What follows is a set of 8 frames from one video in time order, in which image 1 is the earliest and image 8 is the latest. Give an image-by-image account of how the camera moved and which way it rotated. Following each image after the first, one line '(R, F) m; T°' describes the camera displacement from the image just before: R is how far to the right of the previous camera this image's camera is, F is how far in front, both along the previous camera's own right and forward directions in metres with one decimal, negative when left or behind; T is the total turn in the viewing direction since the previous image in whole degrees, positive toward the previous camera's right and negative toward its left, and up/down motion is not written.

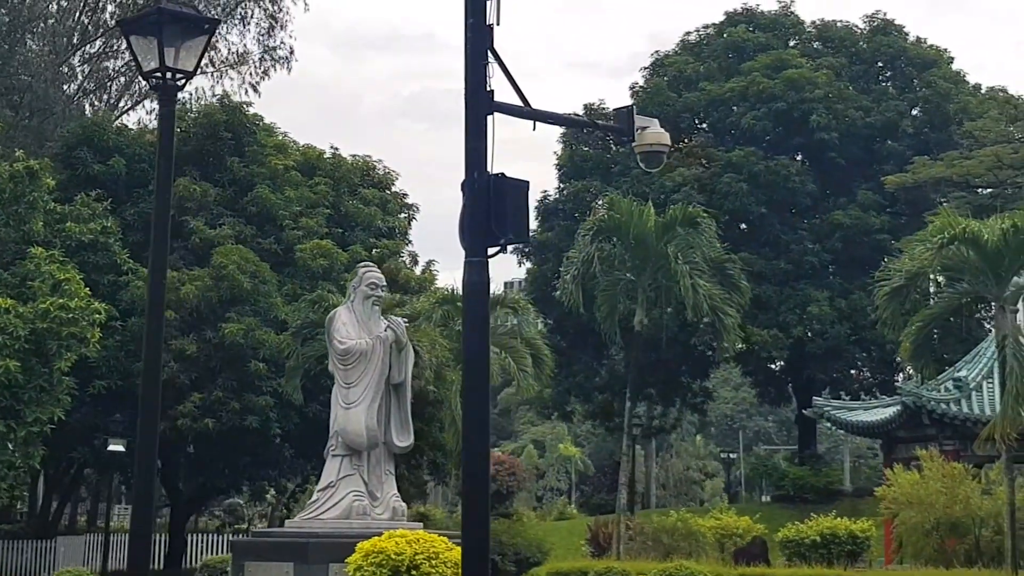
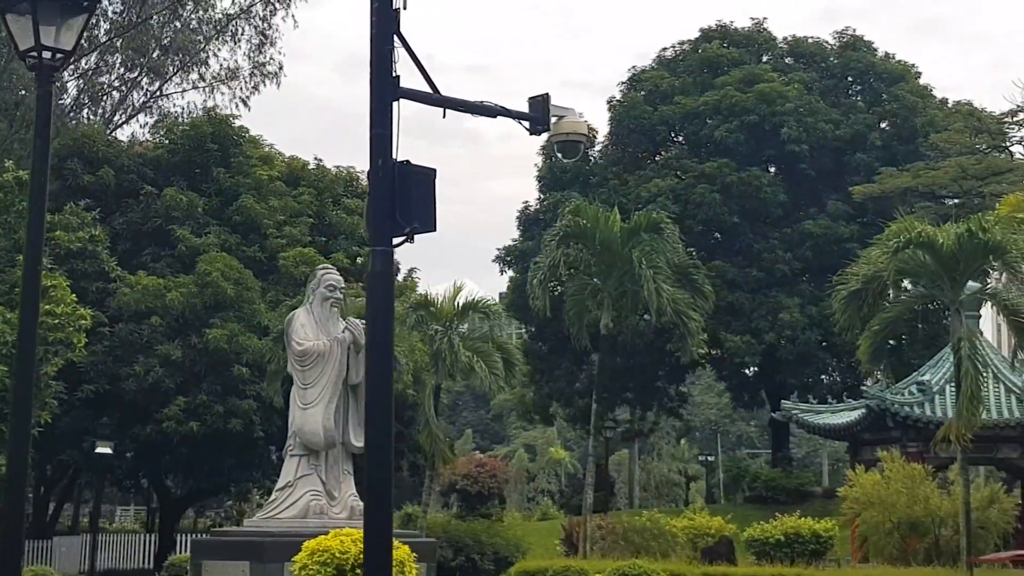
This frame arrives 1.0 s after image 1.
(+0.5, -0.6) m; 0°
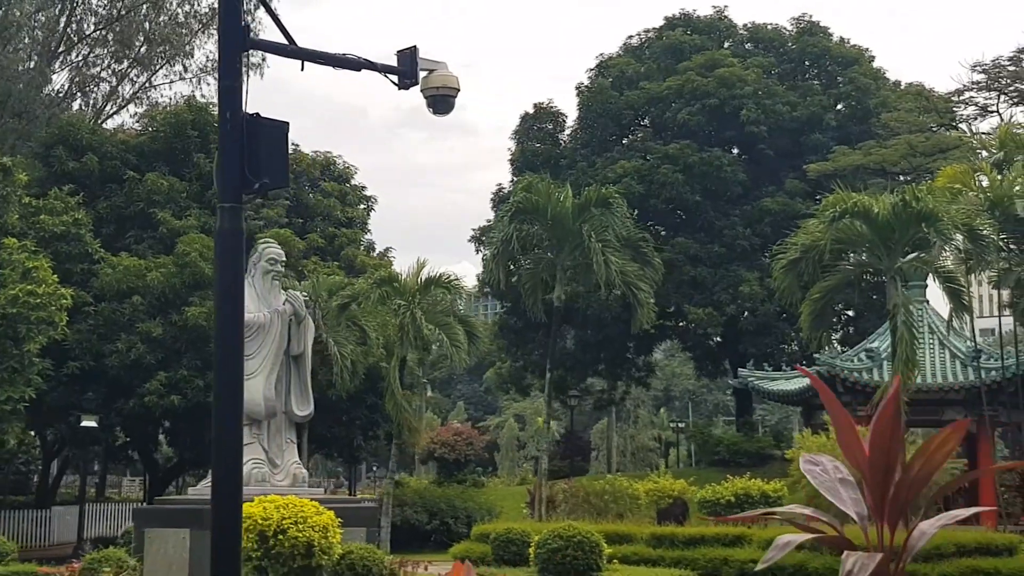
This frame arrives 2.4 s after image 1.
(+0.9, -0.9) m; -1°
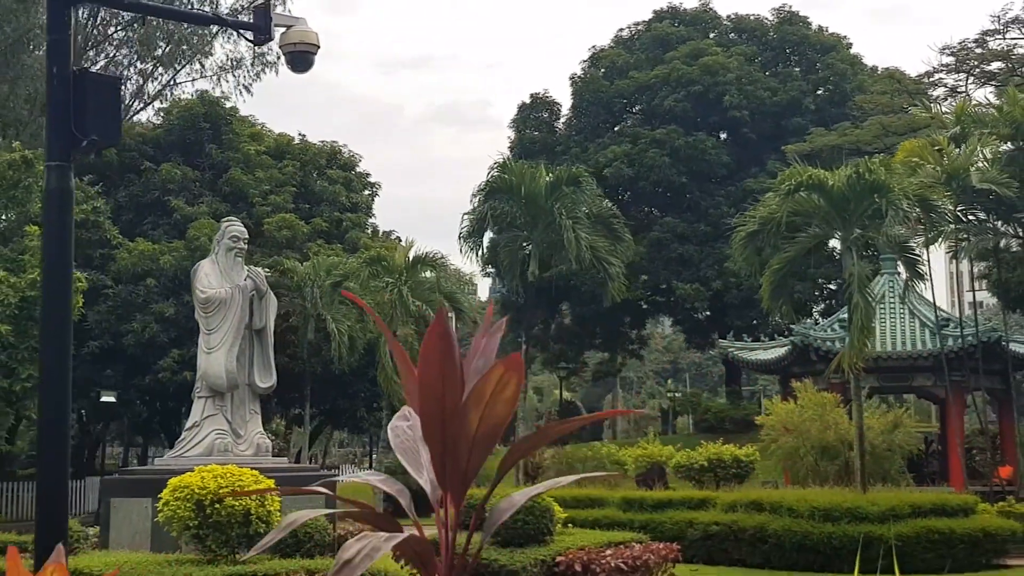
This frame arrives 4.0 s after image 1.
(+1.4, -1.2) m; -3°
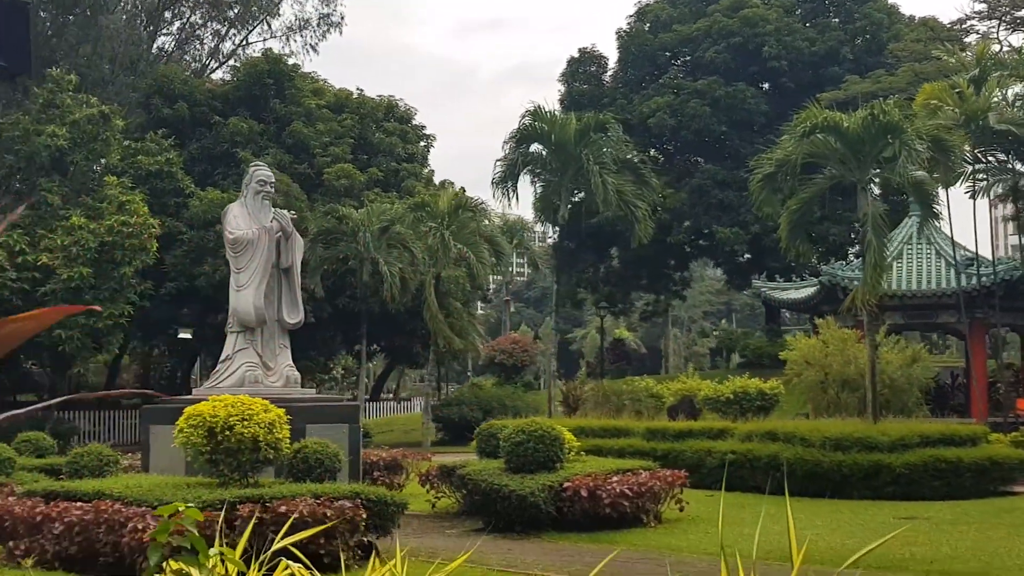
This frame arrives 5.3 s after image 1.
(+1.3, -1.3) m; -5°
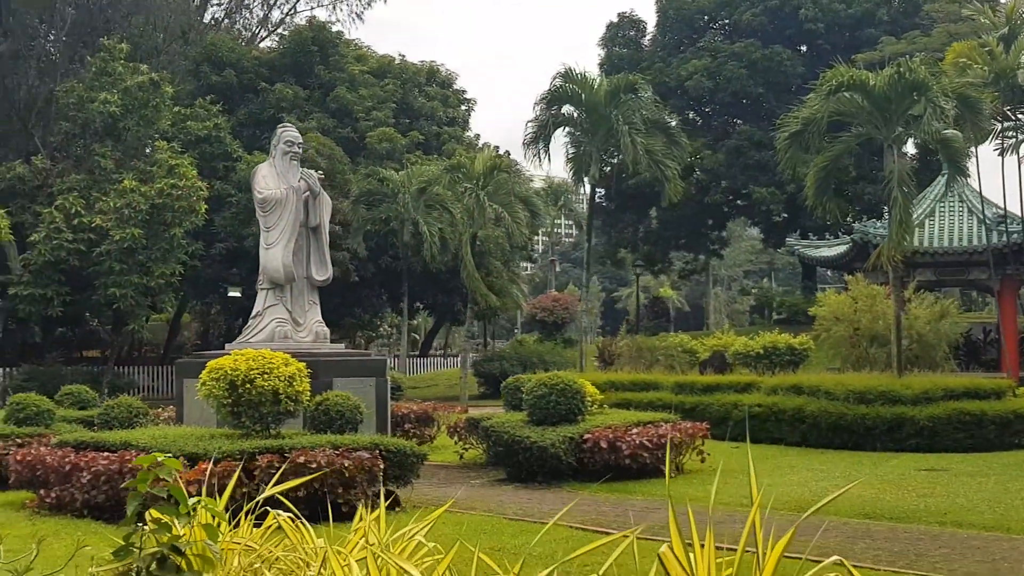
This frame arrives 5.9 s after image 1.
(+0.7, -0.6) m; -3°
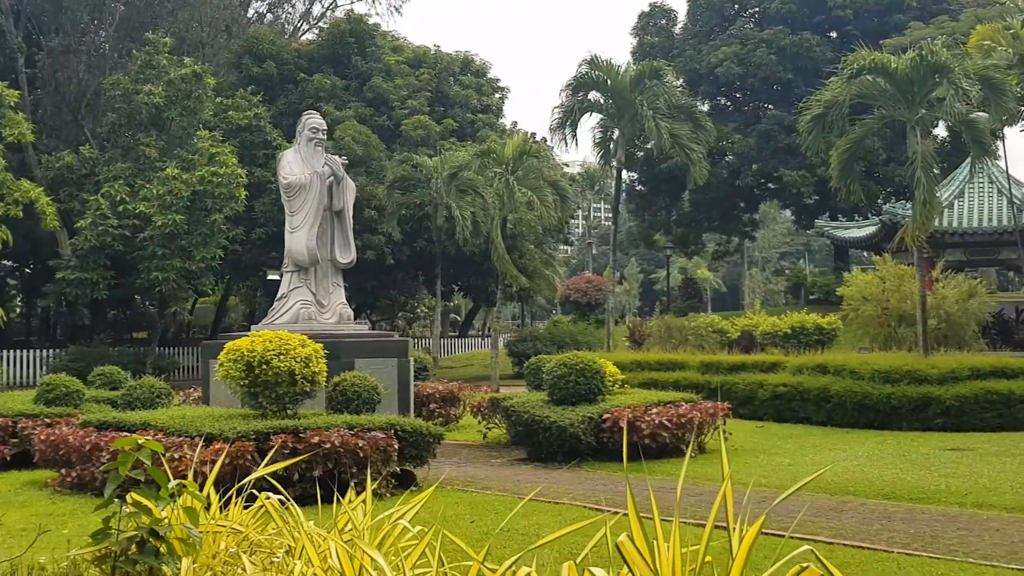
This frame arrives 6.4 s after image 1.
(+0.5, -0.4) m; -3°
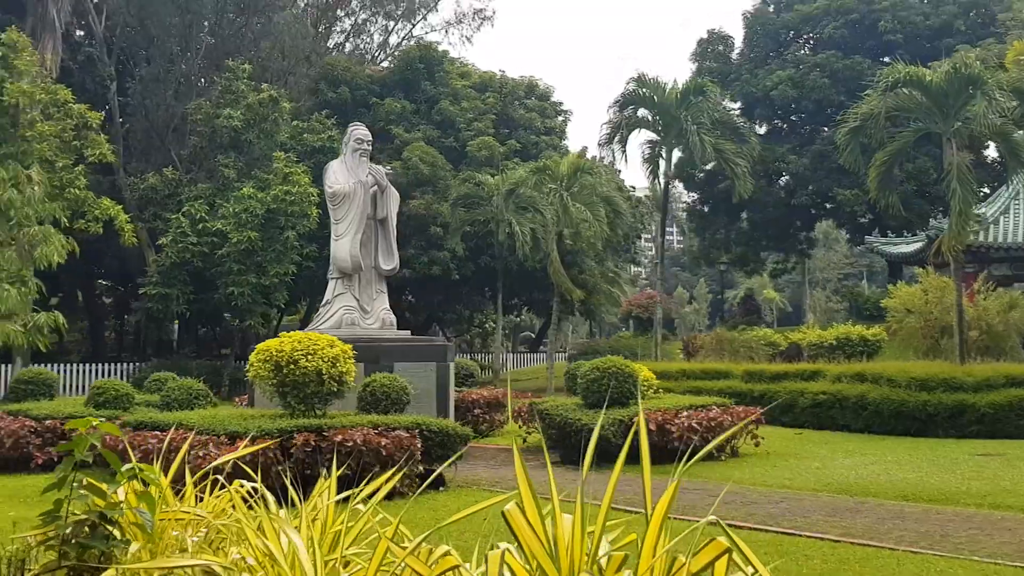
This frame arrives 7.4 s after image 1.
(+1.1, -1.0) m; -5°
